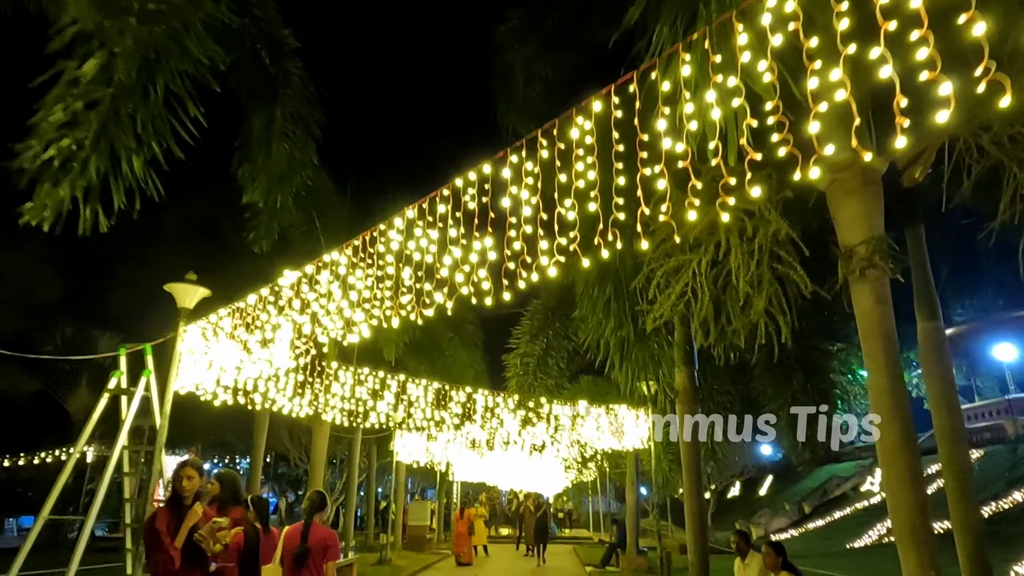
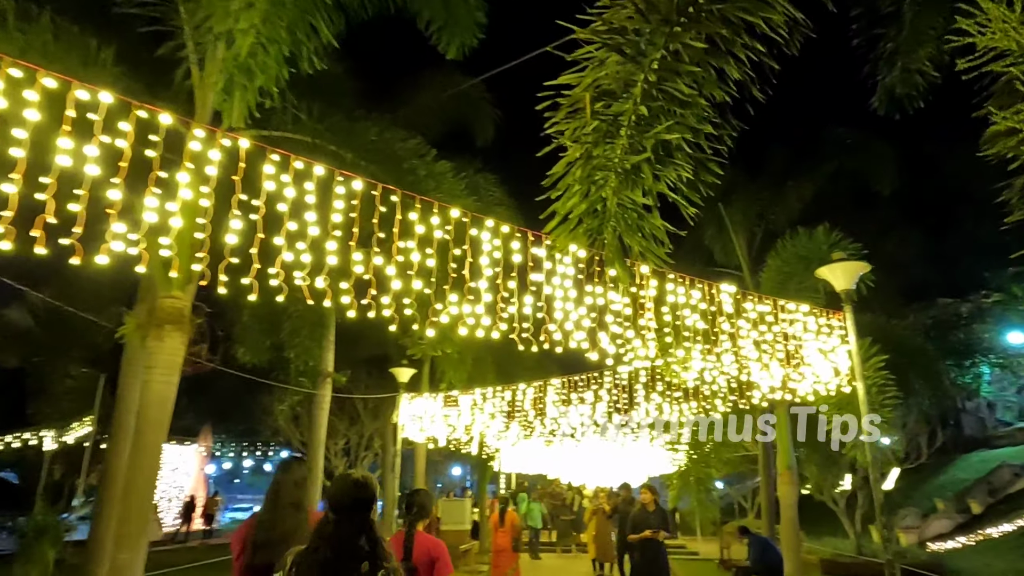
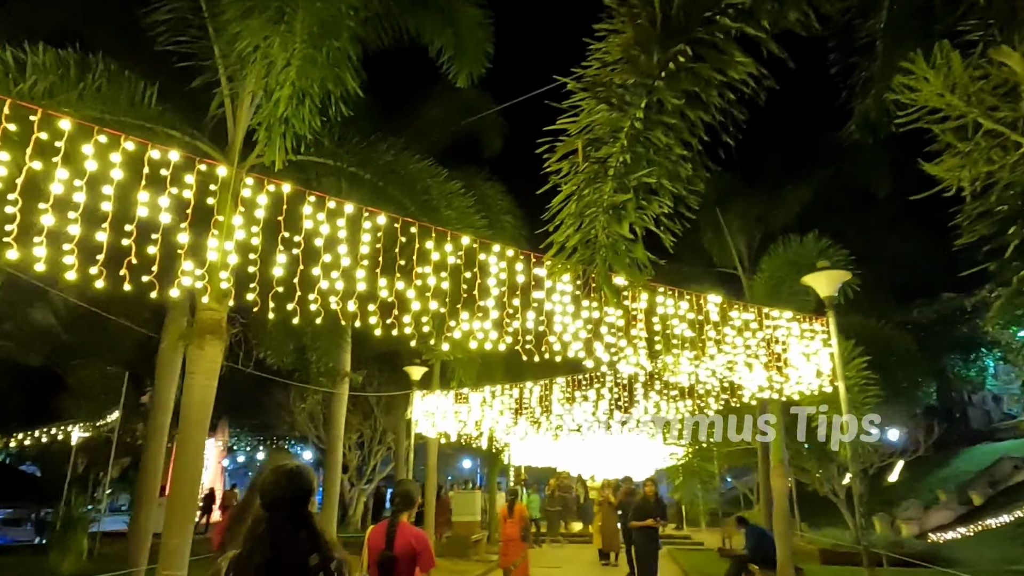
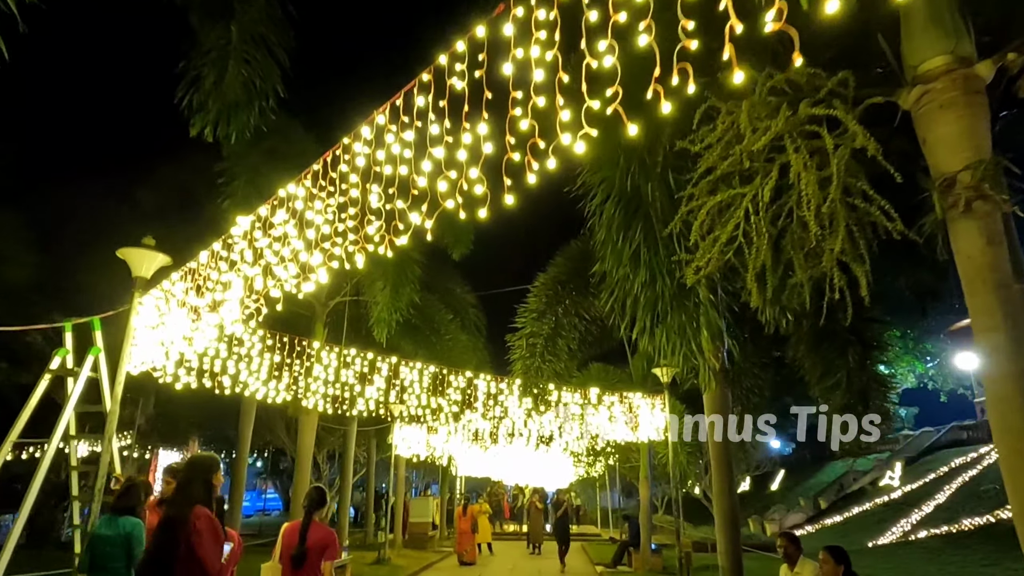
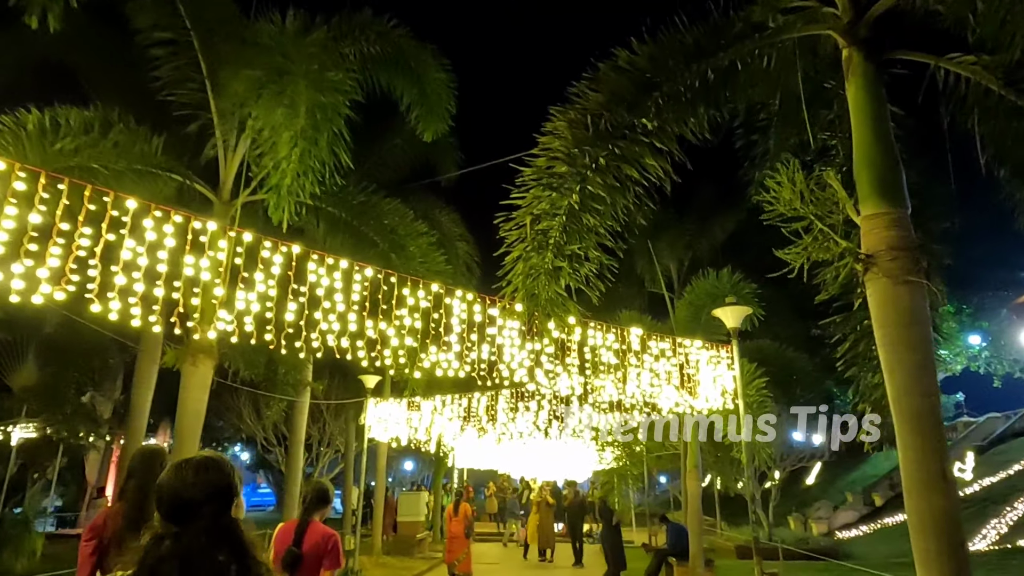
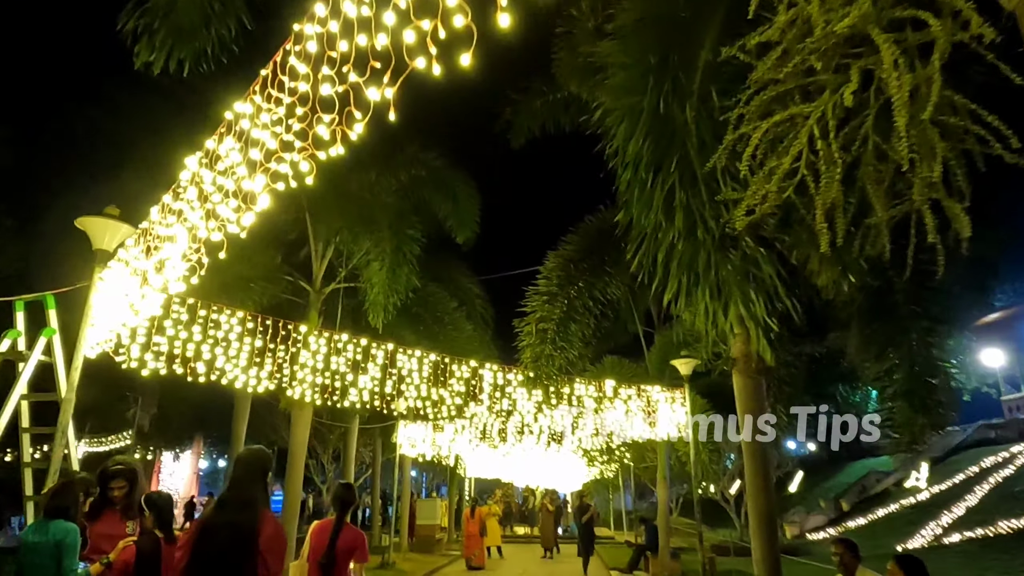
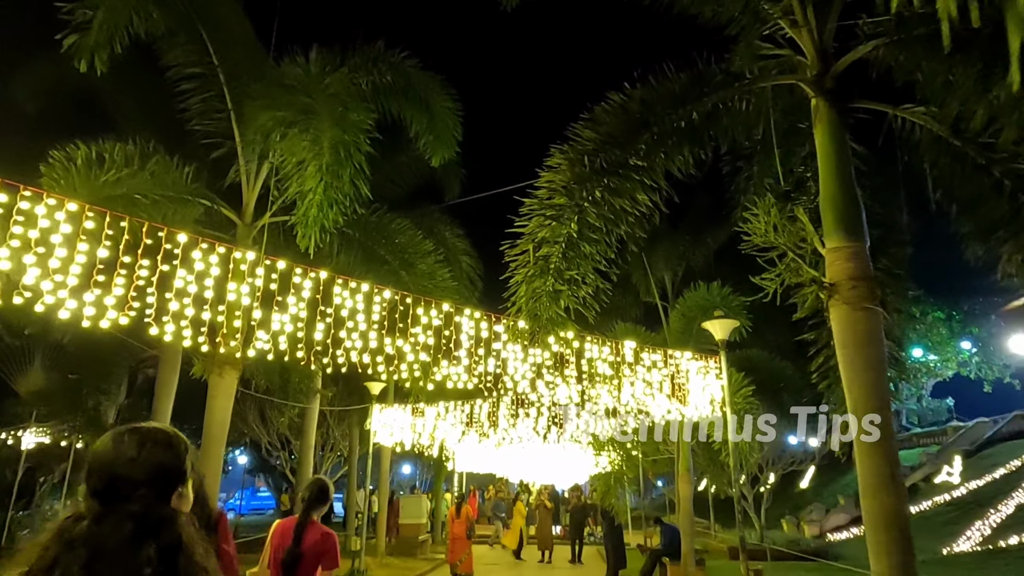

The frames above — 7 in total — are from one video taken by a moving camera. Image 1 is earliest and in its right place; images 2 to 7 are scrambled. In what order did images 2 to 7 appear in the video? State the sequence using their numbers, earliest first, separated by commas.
4, 6, 7, 5, 3, 2
